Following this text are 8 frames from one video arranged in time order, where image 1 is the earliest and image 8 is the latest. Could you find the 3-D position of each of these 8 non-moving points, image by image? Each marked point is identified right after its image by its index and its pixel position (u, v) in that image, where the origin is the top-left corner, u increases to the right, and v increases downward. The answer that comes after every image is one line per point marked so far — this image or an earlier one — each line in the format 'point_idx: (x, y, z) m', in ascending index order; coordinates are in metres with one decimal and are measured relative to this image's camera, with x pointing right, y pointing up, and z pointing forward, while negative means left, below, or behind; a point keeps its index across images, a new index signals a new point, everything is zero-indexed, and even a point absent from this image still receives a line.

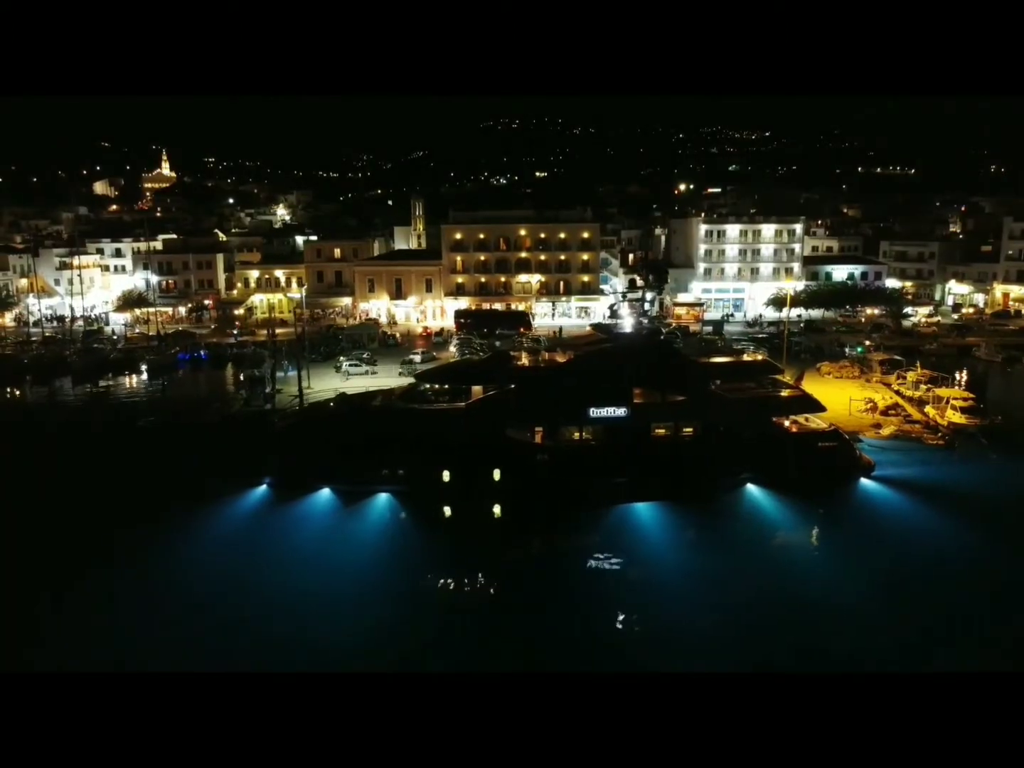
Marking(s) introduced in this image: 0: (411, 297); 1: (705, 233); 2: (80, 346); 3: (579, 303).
0: (-1.8, +1.5, +14.9) m
1: (+3.5, +2.7, +15.2) m
2: (-6.2, +0.6, +12.3) m
3: (+1.2, +1.4, +14.7) m
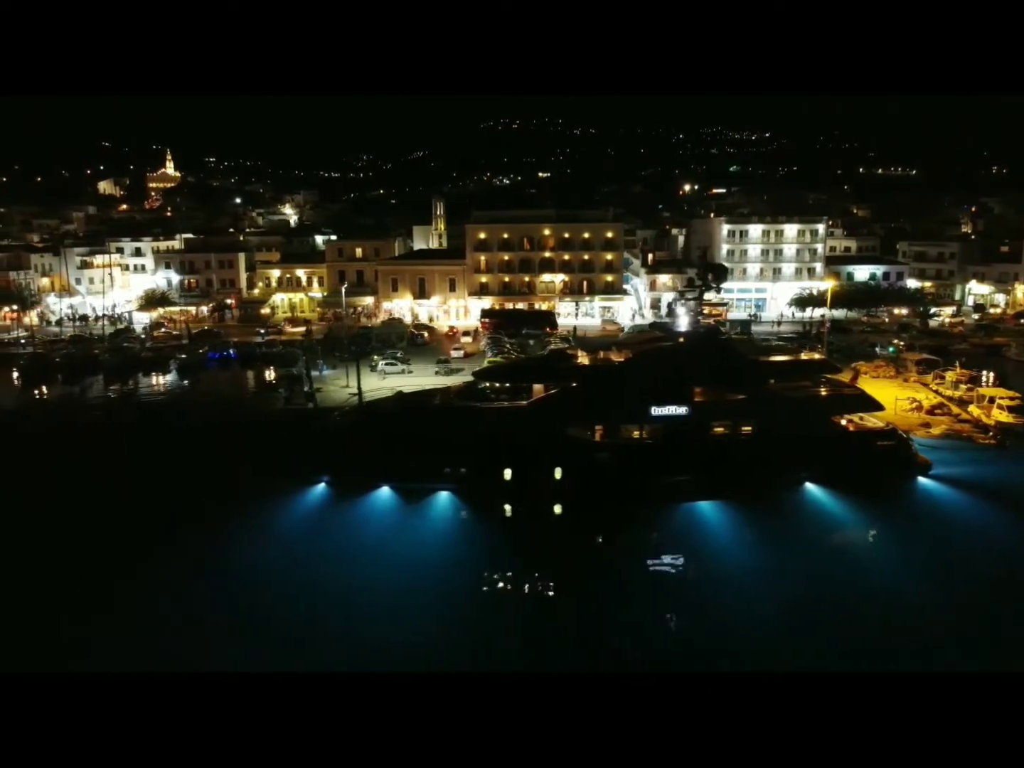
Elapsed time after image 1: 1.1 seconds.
0: (-1.4, +1.5, +14.9) m
1: (+3.9, +2.7, +15.2) m
2: (-5.8, +0.6, +12.3) m
3: (+1.6, +1.4, +14.7) m
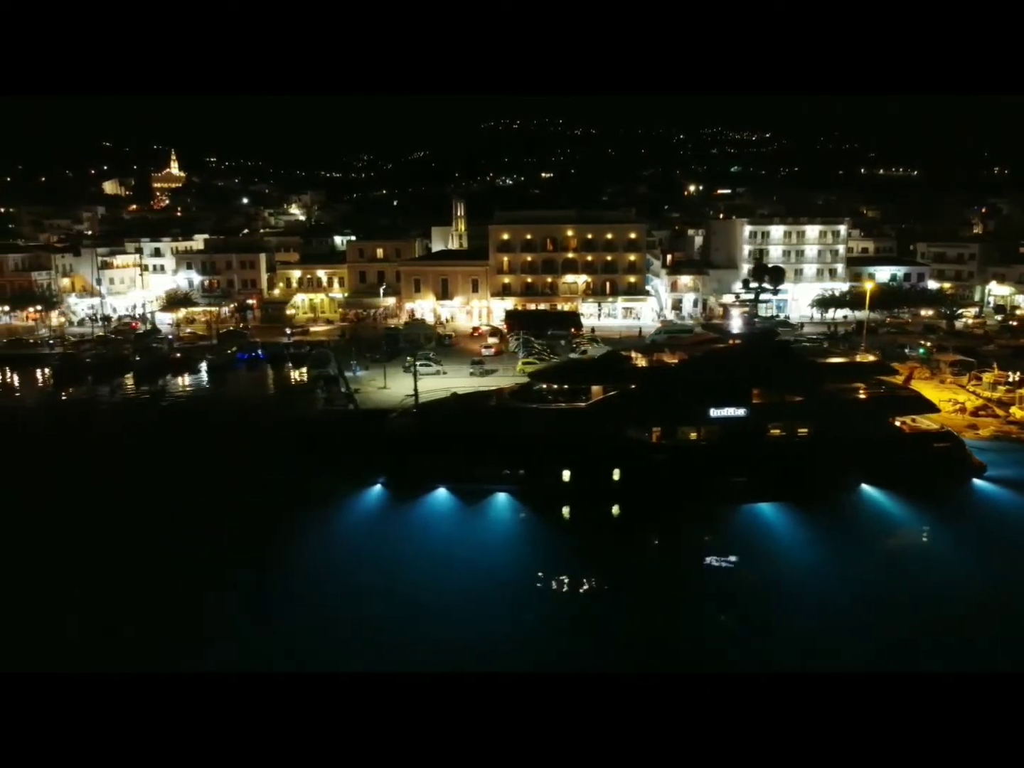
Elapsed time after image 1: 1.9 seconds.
0: (-1.0, +1.5, +14.9) m
1: (+4.3, +2.7, +15.2) m
2: (-5.4, +0.6, +12.3) m
3: (+2.0, +1.4, +14.7) m
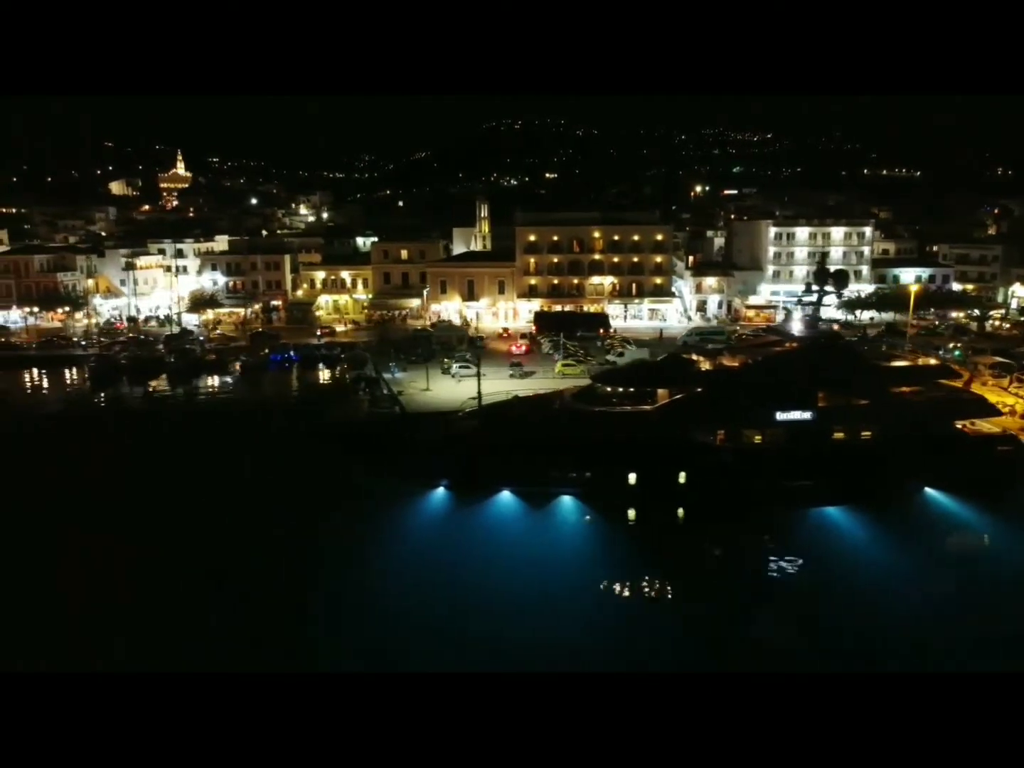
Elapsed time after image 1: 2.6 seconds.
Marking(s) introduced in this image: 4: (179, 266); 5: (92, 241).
0: (-0.5, +1.5, +14.9) m
1: (+4.8, +2.7, +15.2) m
2: (-5.0, +0.6, +12.3) m
3: (+2.5, +1.4, +14.7) m
4: (-6.7, +2.4, +16.9) m
5: (-9.7, +3.3, +19.4) m
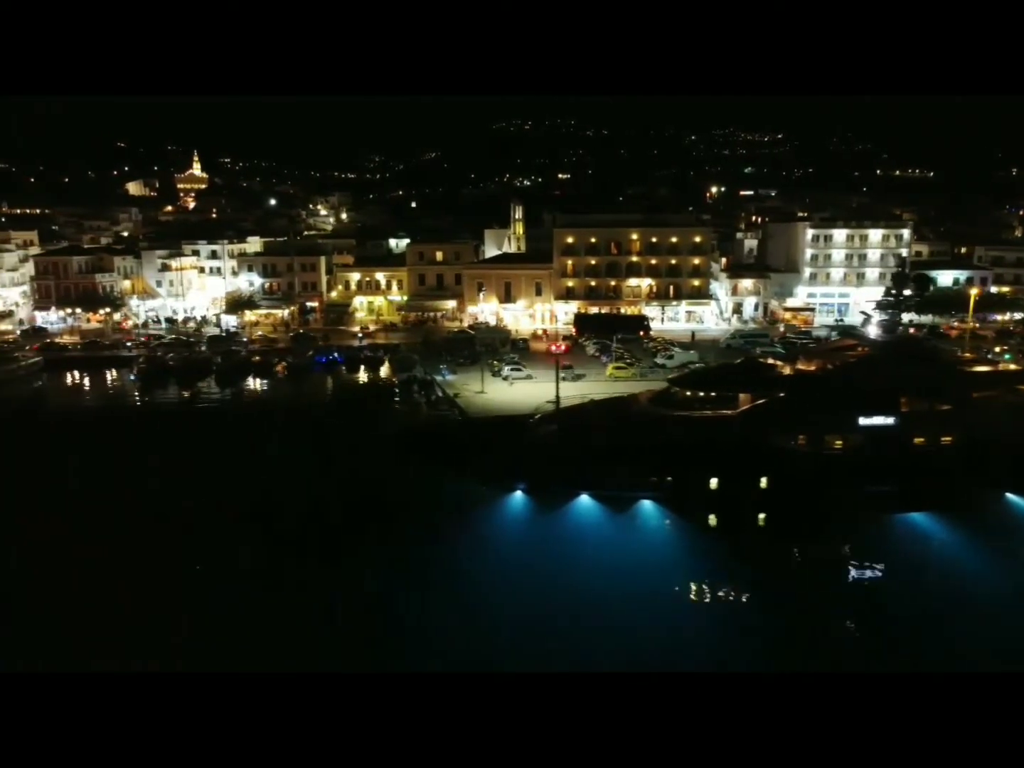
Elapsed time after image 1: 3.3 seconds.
0: (+0.1, +1.5, +14.9) m
1: (+5.4, +2.6, +15.2) m
2: (-4.3, +0.6, +12.4) m
3: (+3.1, +1.4, +14.7) m
4: (-6.1, +2.4, +16.9) m
5: (-9.0, +3.3, +19.5) m
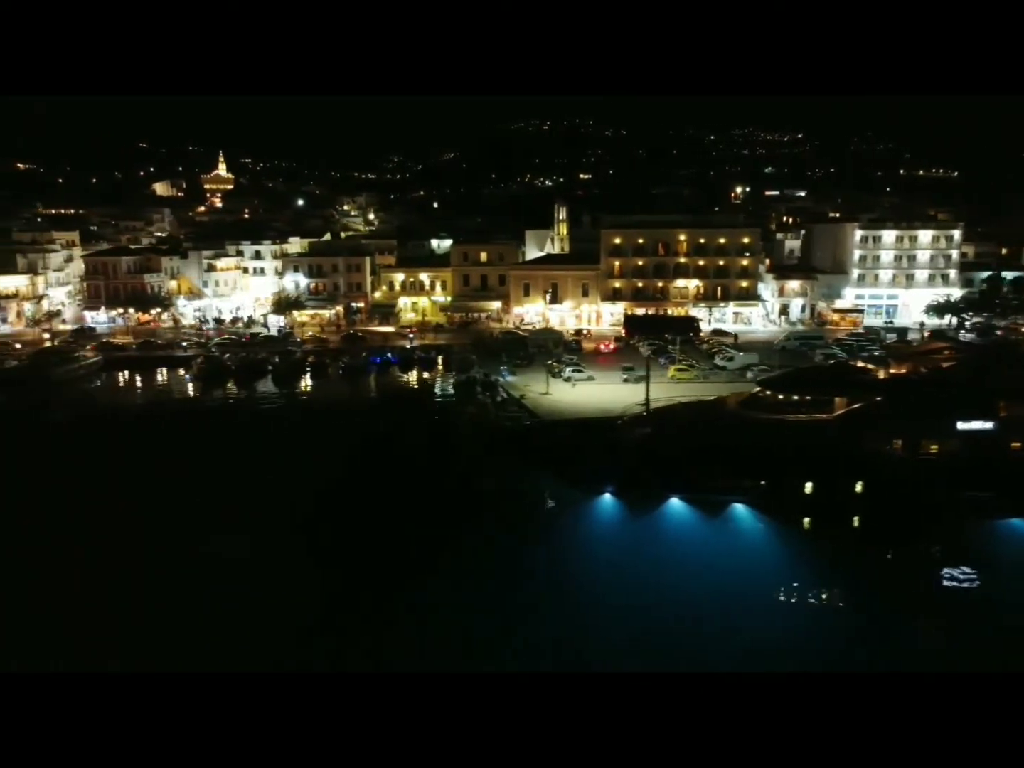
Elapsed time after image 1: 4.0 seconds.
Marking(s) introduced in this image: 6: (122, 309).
0: (+1.0, +1.5, +14.9) m
1: (+6.2, +2.6, +15.0) m
2: (-3.6, +0.6, +12.5) m
3: (+3.9, +1.3, +14.6) m
4: (-5.2, +2.4, +17.1) m
5: (-8.1, +3.3, +19.7) m
6: (-7.3, +1.4, +15.8) m
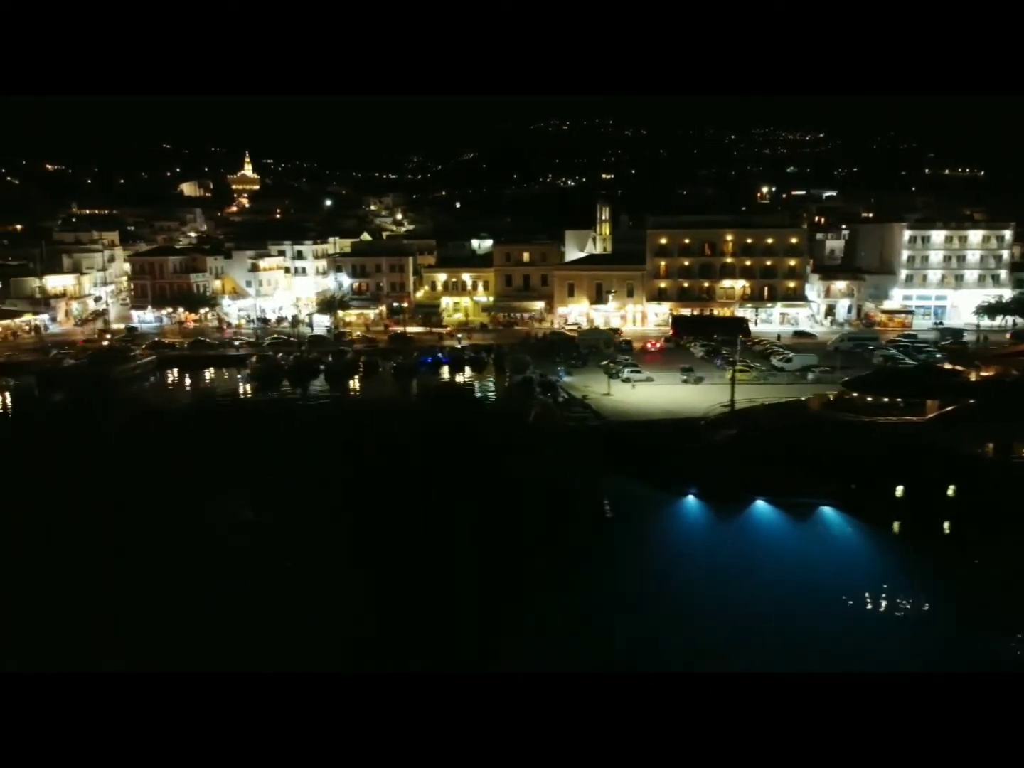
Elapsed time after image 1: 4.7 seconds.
0: (+1.8, +1.4, +14.9) m
1: (+7.0, +2.6, +14.9) m
2: (-2.8, +0.6, +12.5) m
3: (+4.7, +1.3, +14.5) m
4: (-4.4, +2.4, +17.2) m
5: (-7.2, +3.4, +19.9) m
6: (-6.5, +1.4, +15.9) m
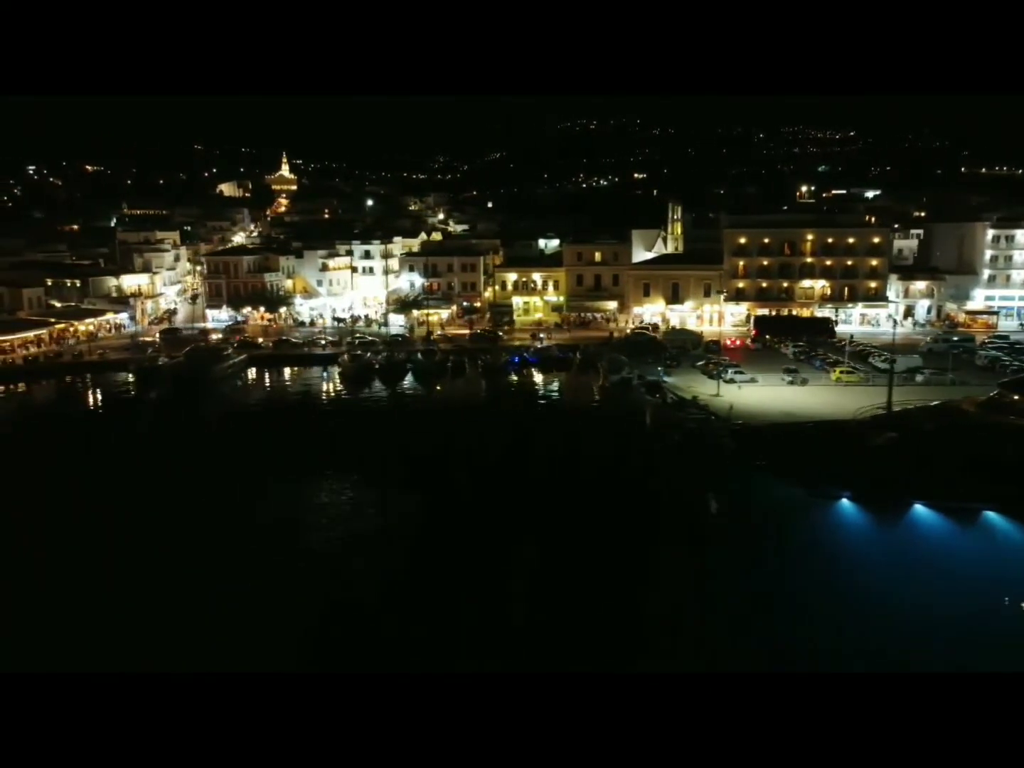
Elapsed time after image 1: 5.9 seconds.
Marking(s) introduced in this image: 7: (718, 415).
0: (+3.1, +1.4, +14.8) m
1: (+8.4, +2.5, +14.6) m
2: (-1.6, +0.6, +12.6) m
3: (+6.0, +1.3, +14.4) m
4: (-3.0, +2.4, +17.3) m
5: (-5.7, +3.4, +20.0) m
6: (-5.2, +1.5, +16.1) m
7: (+1.9, -0.3, +8.1) m
